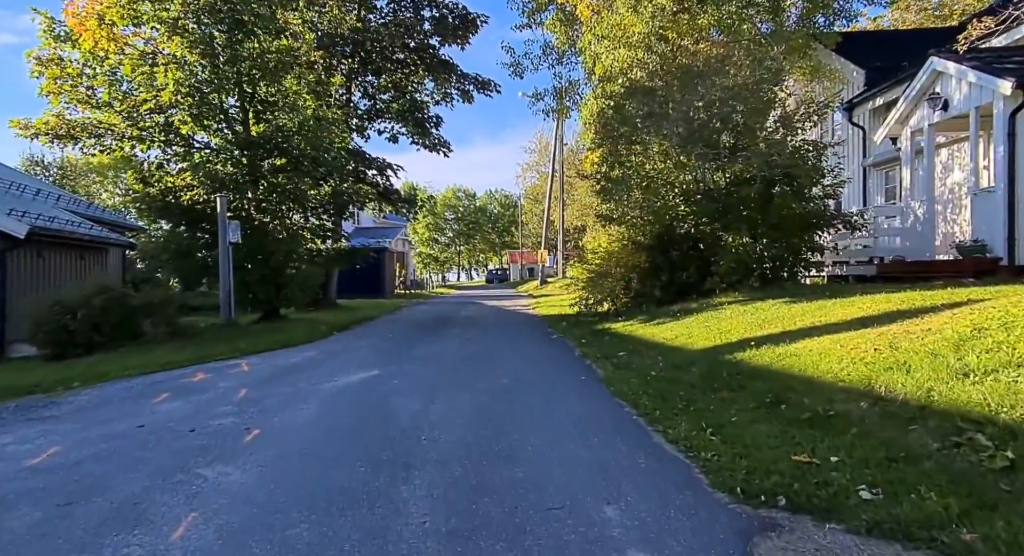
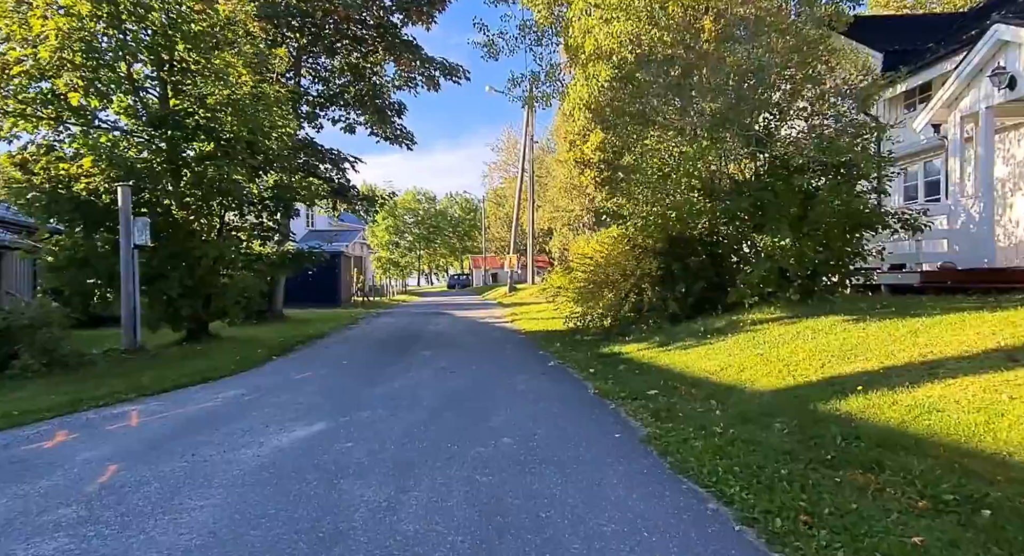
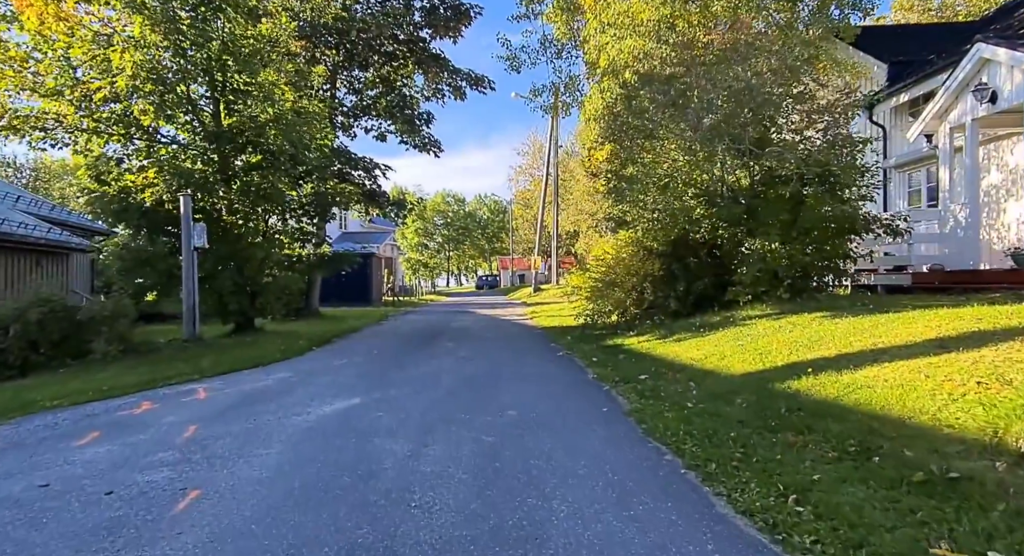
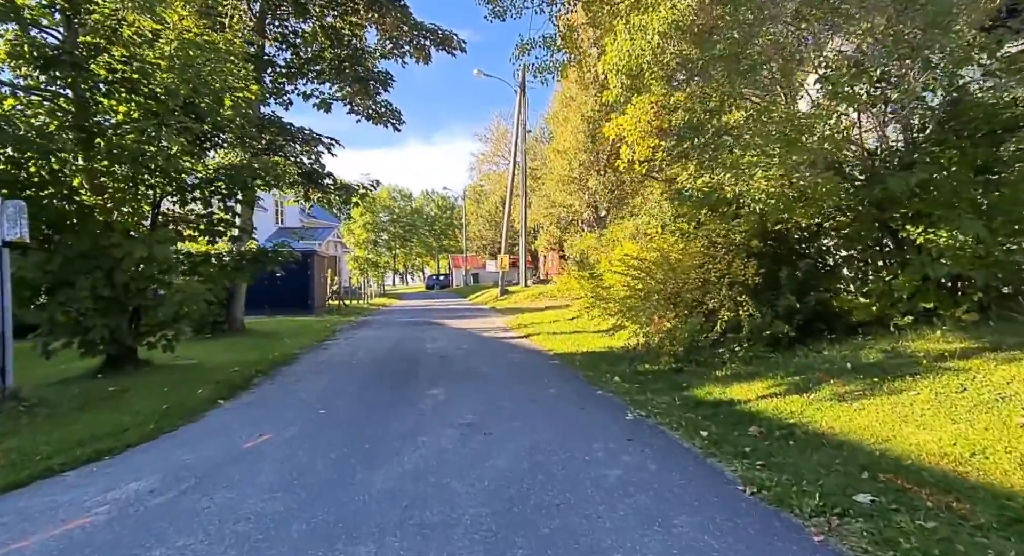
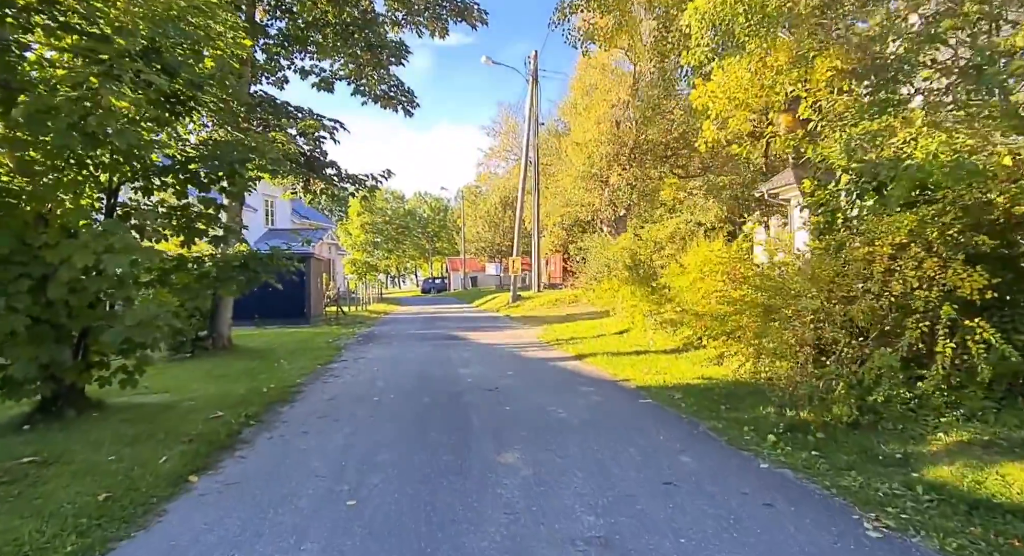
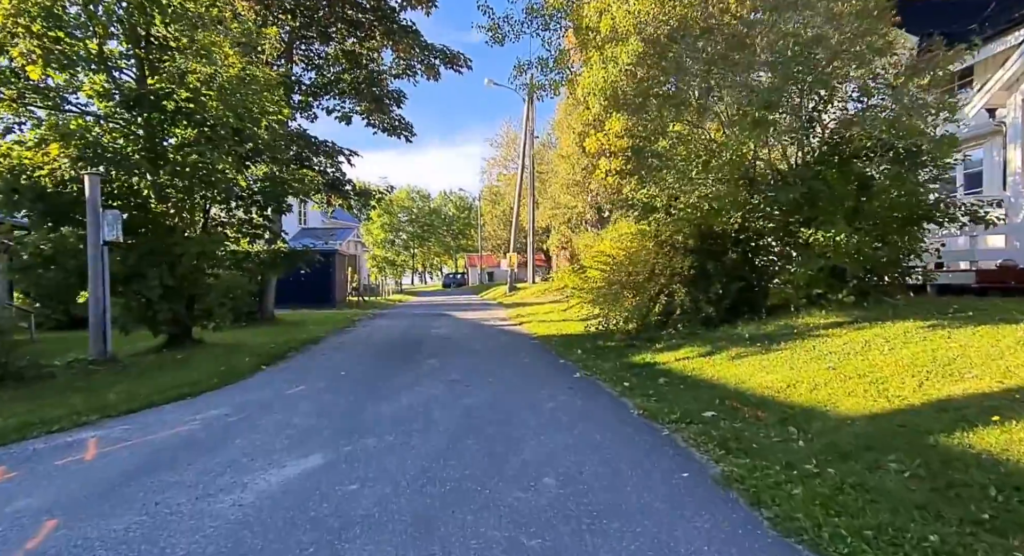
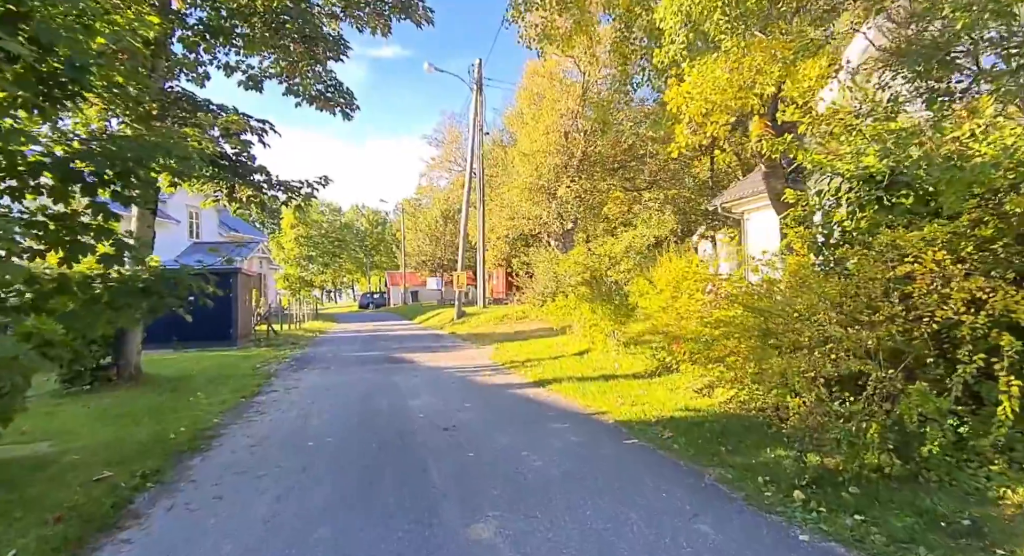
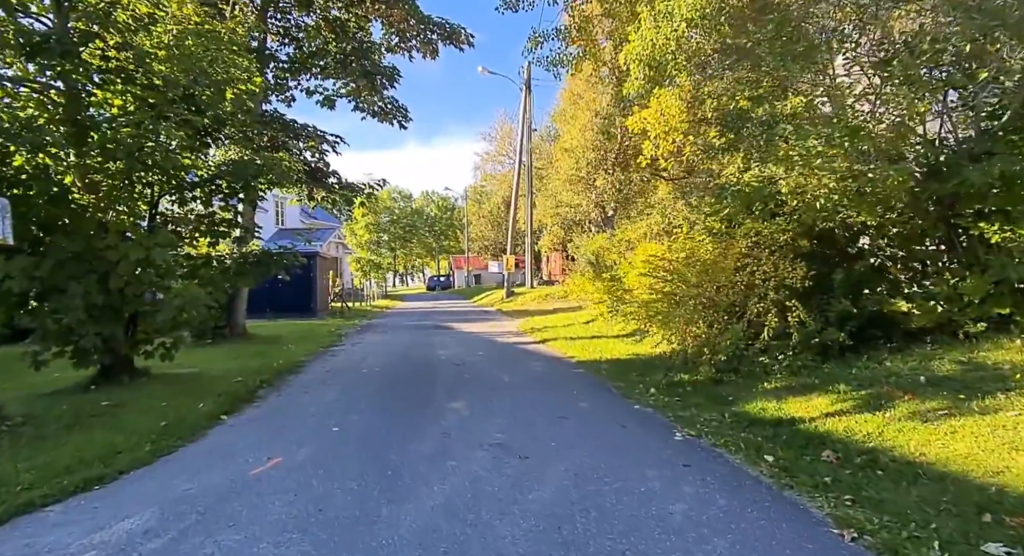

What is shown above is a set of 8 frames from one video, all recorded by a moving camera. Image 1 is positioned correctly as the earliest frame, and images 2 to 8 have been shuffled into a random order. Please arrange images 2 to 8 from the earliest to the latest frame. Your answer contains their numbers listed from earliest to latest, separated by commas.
3, 2, 6, 4, 8, 5, 7
